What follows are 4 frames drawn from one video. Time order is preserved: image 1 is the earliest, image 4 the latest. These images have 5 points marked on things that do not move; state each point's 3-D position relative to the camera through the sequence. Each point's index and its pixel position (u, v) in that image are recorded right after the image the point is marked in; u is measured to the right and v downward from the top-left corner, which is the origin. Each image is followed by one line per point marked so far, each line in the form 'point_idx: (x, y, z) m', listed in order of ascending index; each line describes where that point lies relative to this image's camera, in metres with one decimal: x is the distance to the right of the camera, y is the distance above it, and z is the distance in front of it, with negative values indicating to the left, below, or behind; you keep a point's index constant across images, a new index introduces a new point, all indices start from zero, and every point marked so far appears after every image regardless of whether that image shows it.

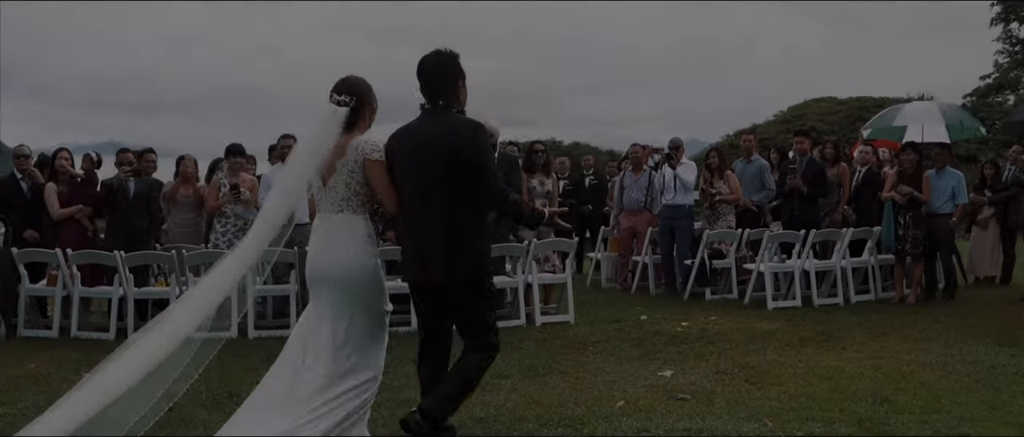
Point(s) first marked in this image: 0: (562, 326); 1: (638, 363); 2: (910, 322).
0: (+0.5, -1.0, +9.8) m
1: (+1.0, -1.1, +8.1) m
2: (+3.8, -0.9, +9.9) m
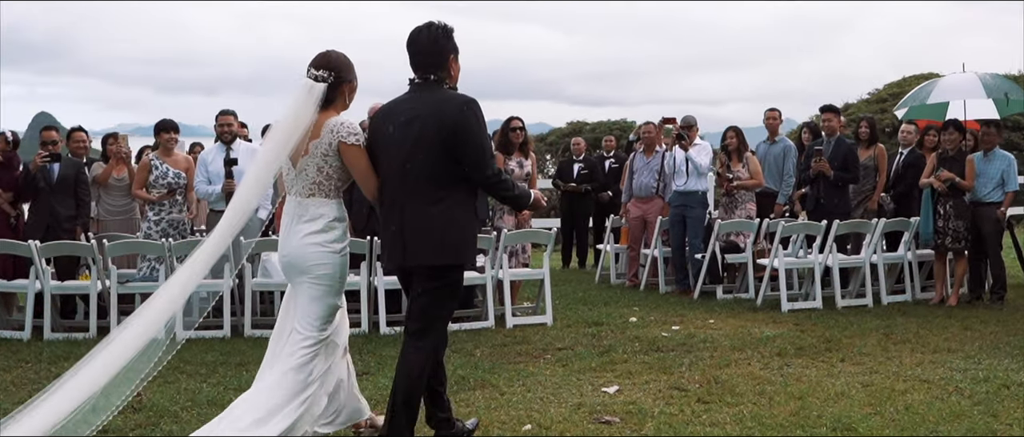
0: (+0.2, -0.9, +8.8) m
1: (+0.5, -1.0, +7.0) m
2: (+3.5, -0.9, +8.5) m
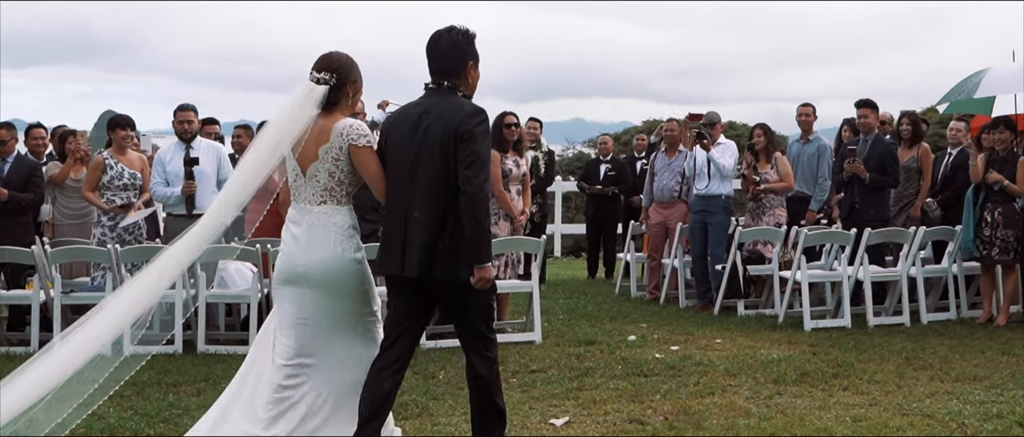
0: (+0.1, -1.0, +8.0) m
1: (+0.2, -1.1, +6.2) m
2: (+3.3, -0.9, +7.5) m
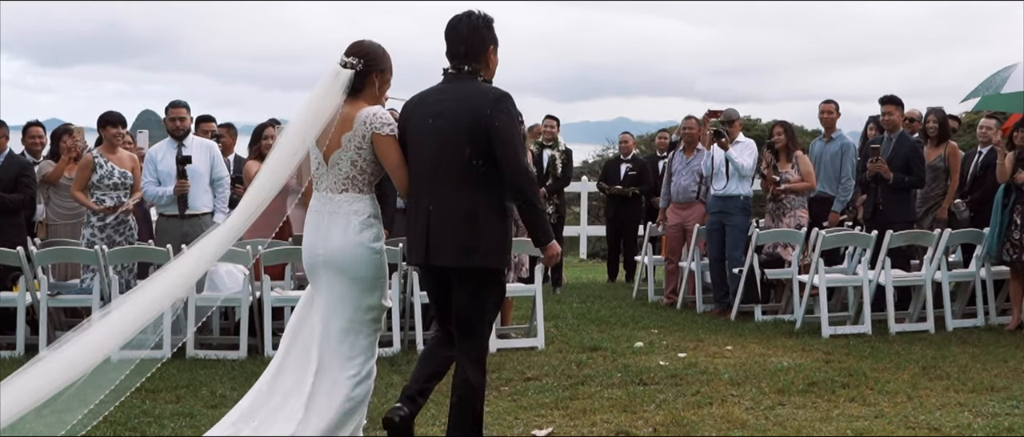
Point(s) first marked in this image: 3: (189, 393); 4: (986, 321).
0: (+0.1, -1.0, +7.7) m
1: (+0.1, -1.1, +6.0) m
2: (+3.3, -0.9, +7.0) m
3: (-1.9, -1.0, +6.4) m
4: (+3.8, -0.8, +8.5) m
